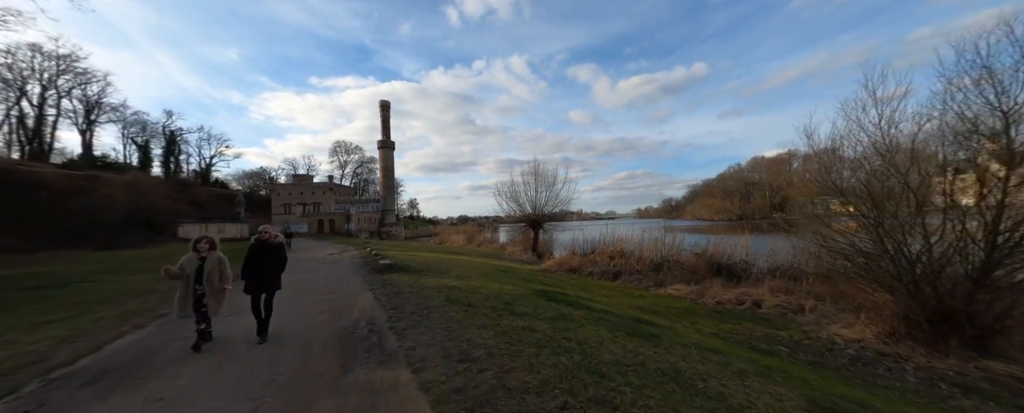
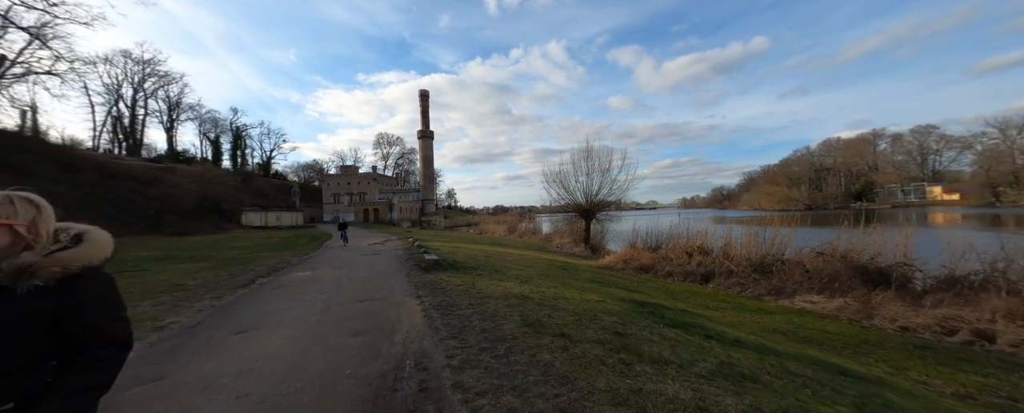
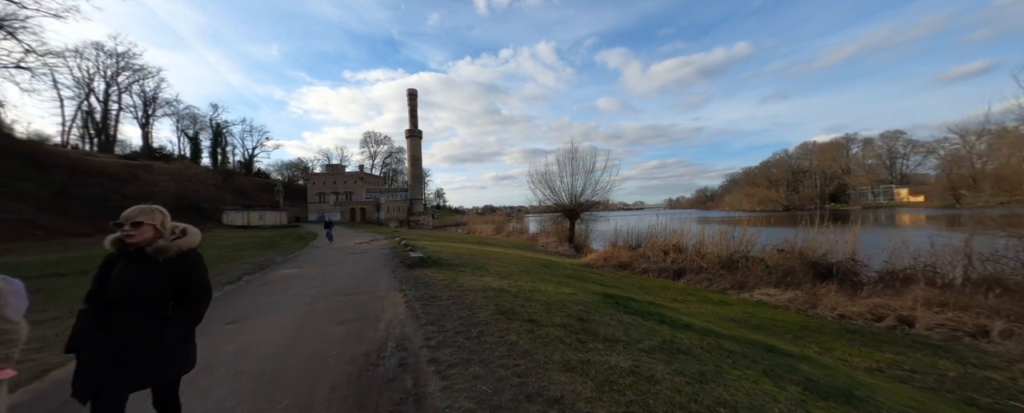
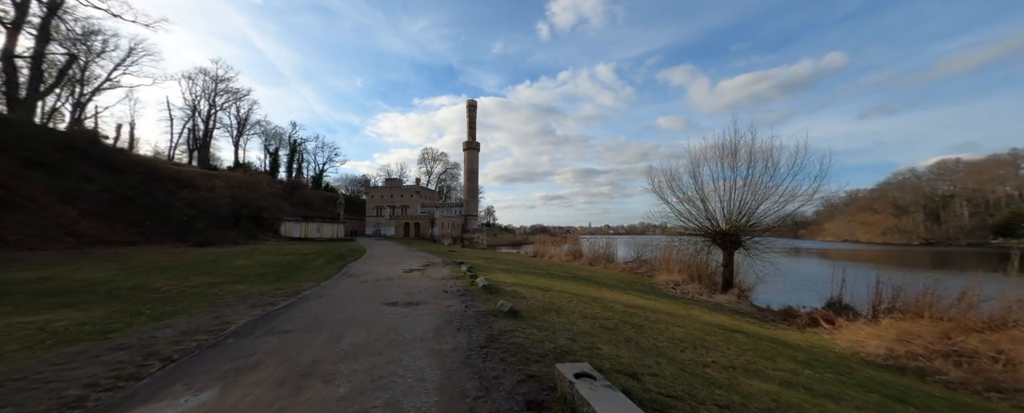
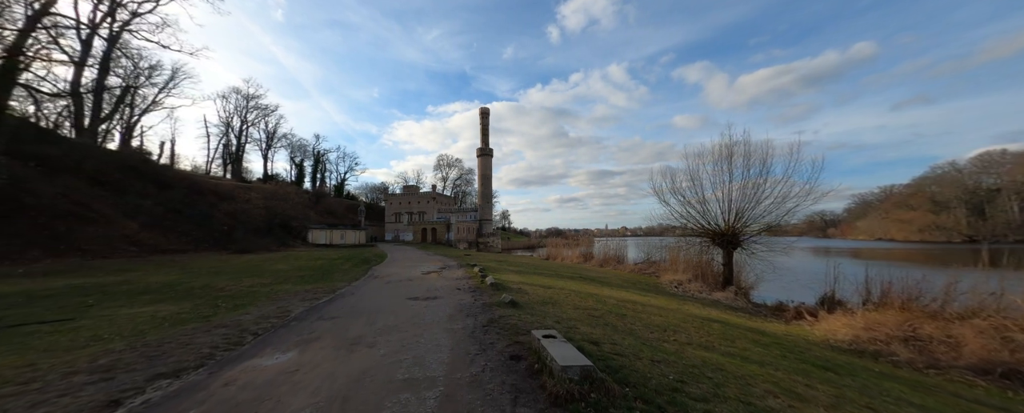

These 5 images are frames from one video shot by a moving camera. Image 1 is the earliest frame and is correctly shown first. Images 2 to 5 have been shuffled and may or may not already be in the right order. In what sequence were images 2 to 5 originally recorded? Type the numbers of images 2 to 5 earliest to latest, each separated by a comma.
3, 2, 5, 4
